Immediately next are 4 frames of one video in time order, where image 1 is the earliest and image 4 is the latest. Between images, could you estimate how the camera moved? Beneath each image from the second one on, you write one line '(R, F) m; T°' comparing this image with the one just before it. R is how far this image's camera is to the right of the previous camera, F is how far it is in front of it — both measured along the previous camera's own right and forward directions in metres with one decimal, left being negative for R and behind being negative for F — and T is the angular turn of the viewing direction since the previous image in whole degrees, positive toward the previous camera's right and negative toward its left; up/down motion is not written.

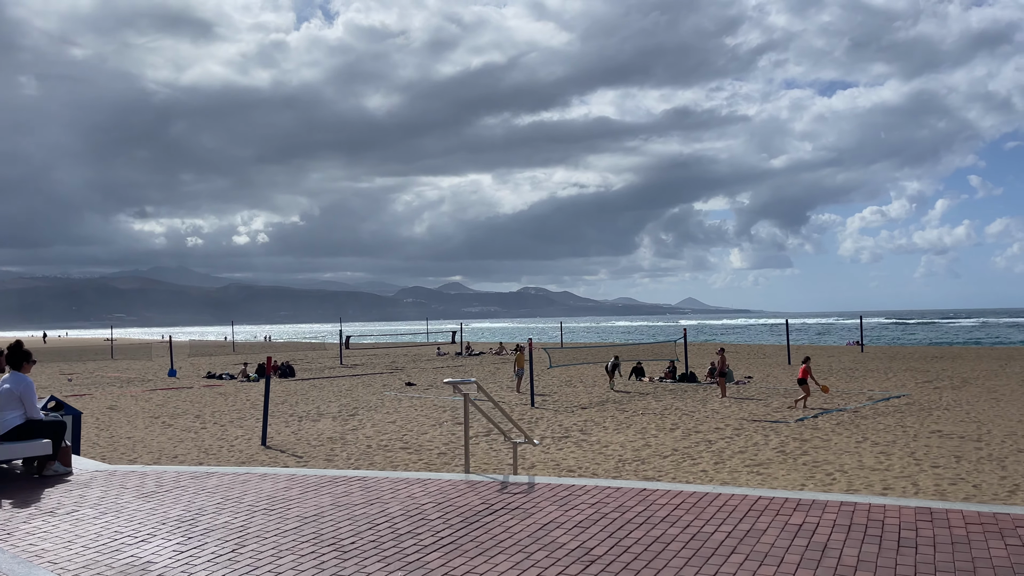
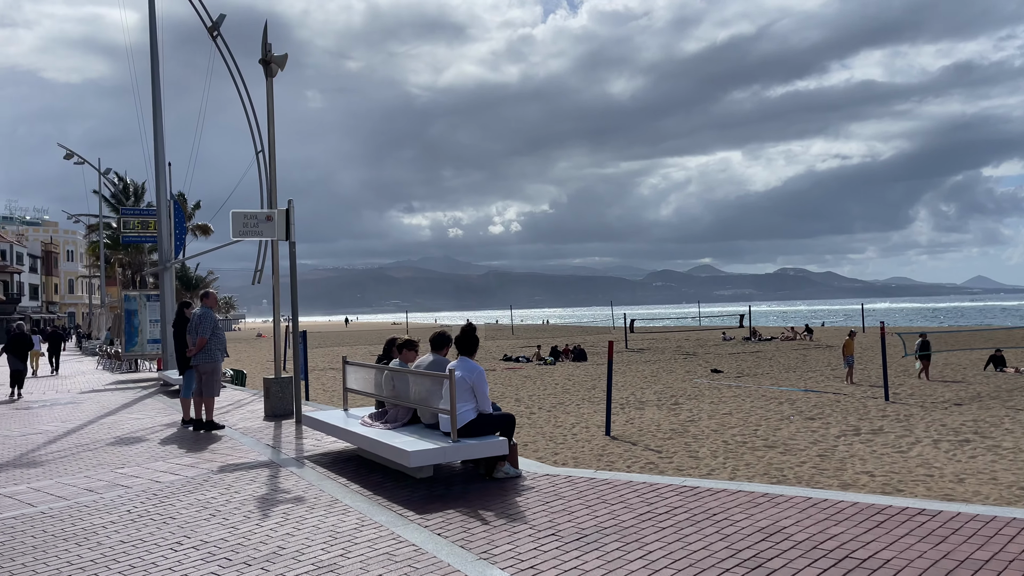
(-1.6, +1.0) m; -18°
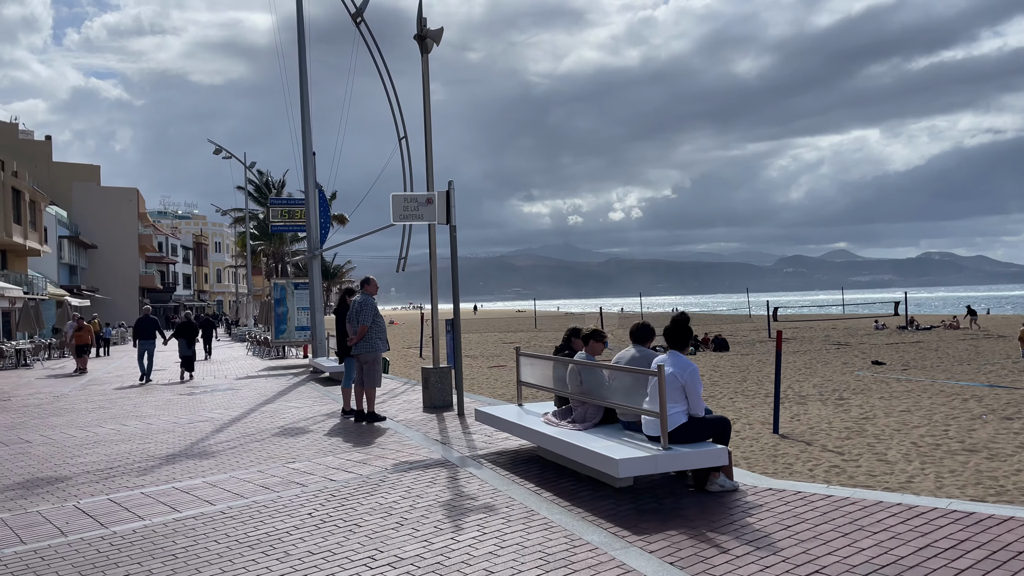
(-0.5, +0.6) m; -9°
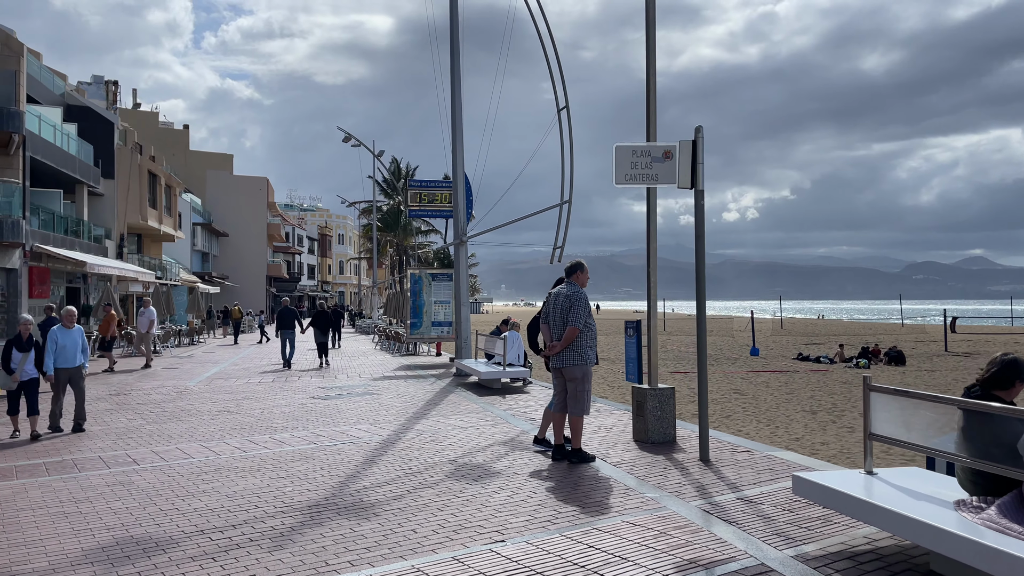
(-1.0, +2.0) m; -8°
